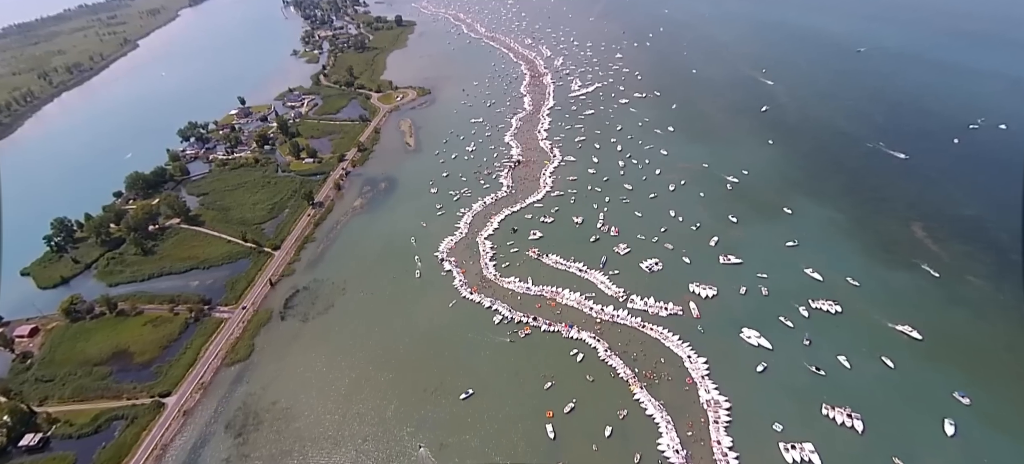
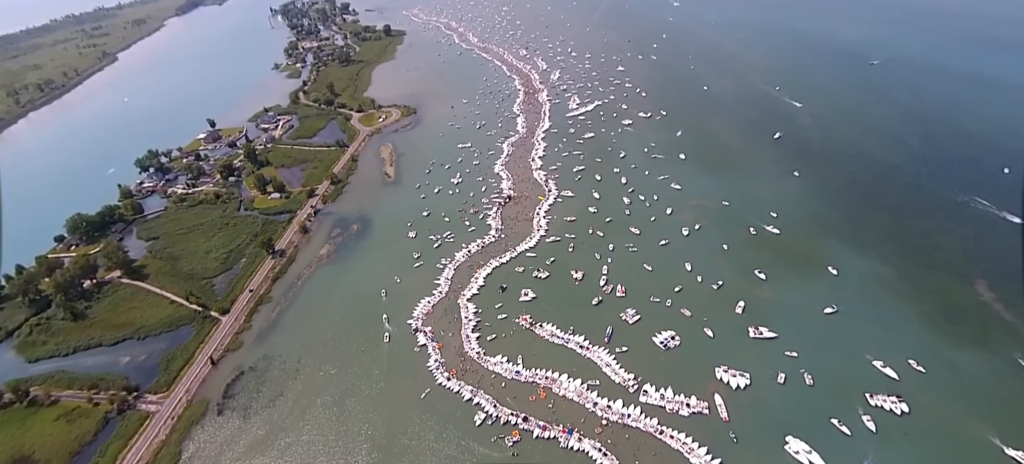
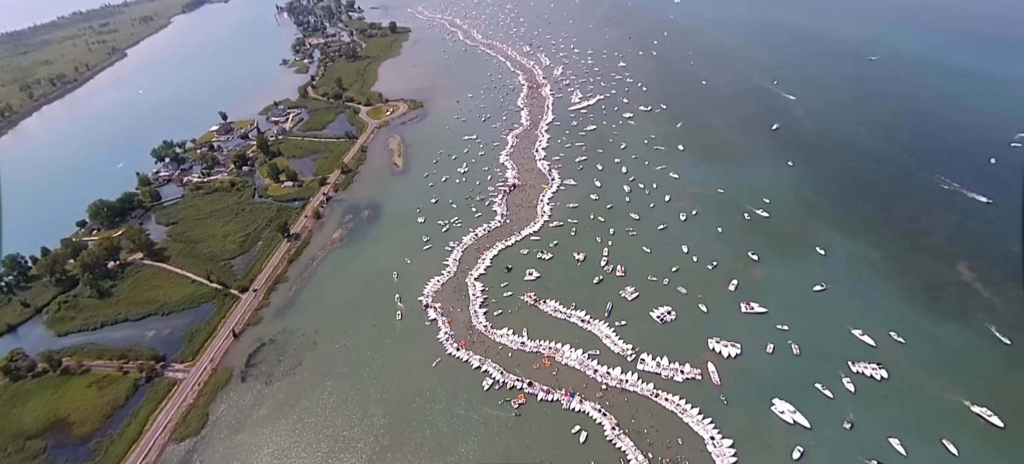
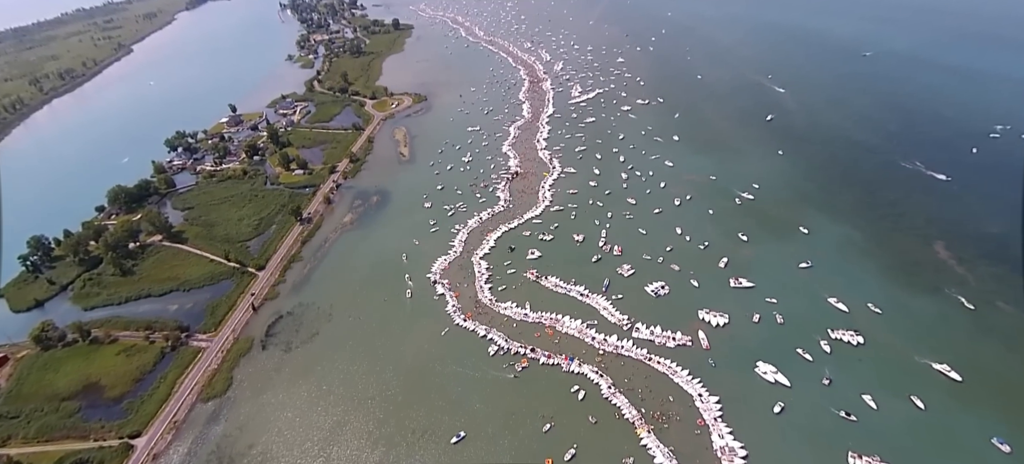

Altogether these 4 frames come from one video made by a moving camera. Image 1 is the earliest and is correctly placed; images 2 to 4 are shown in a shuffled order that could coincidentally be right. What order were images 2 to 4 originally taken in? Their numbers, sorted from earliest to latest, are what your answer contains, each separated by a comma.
4, 3, 2
